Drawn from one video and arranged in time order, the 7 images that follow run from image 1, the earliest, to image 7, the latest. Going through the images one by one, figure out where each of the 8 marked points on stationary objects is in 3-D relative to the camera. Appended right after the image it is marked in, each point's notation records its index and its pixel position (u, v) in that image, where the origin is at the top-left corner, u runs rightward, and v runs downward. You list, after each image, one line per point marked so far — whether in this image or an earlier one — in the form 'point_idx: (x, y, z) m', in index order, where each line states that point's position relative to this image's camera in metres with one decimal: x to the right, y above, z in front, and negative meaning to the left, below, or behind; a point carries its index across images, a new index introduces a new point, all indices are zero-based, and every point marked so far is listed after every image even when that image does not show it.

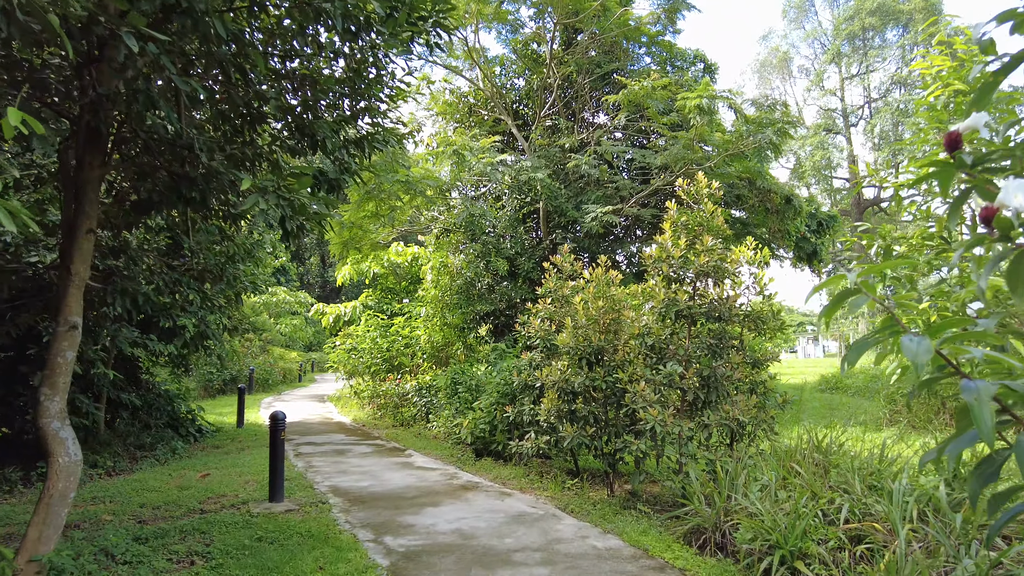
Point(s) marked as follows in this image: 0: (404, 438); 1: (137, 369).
0: (-1.4, -2.0, +8.5) m
1: (-4.7, -1.0, +8.1) m
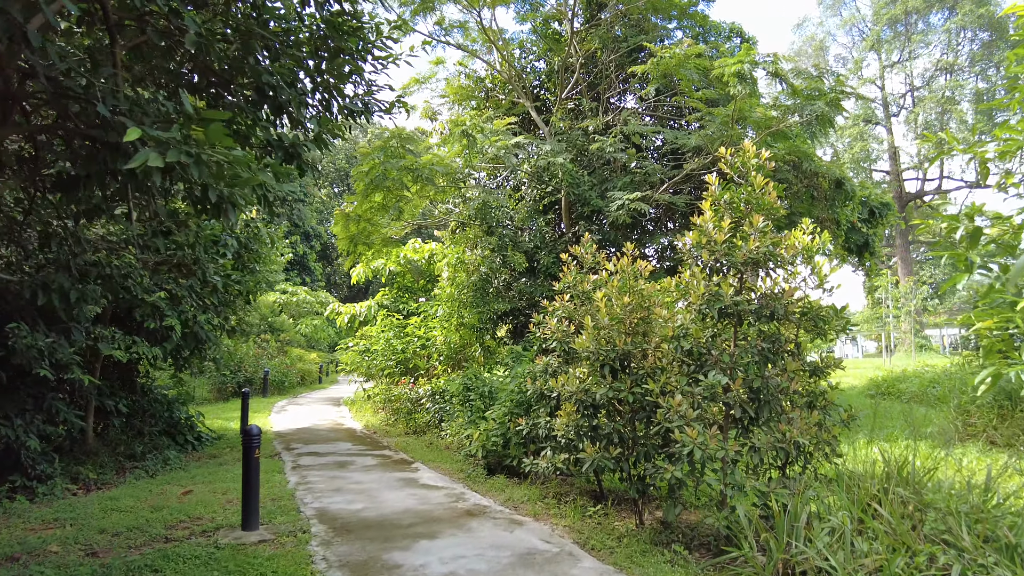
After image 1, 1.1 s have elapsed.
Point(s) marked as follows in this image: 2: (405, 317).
0: (-1.2, -1.9, +7.8) m
1: (-4.5, -1.0, +7.6) m
2: (-2.1, -0.6, +12.3) m
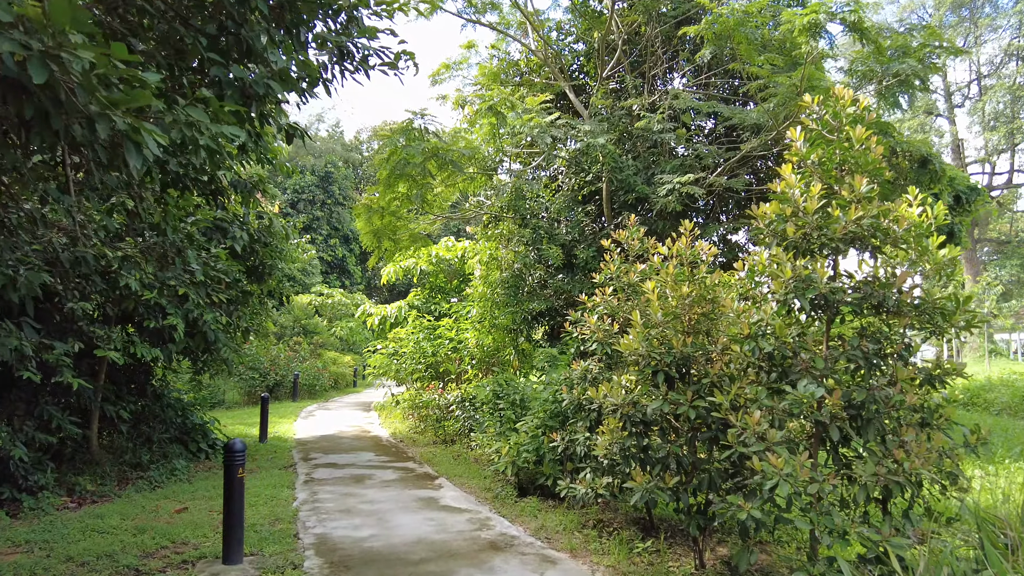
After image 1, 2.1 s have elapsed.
0: (-0.8, -1.9, +7.1) m
1: (-4.1, -1.0, +7.1) m
2: (-1.4, -0.6, +11.7) m
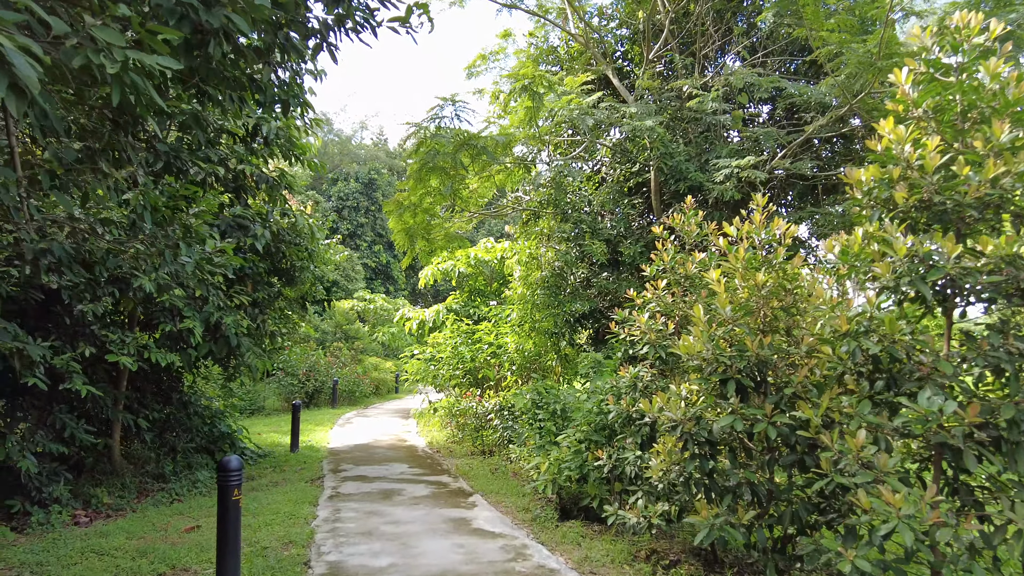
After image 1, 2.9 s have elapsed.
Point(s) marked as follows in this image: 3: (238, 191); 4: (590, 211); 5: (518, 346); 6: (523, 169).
0: (-0.3, -1.9, +6.6) m
1: (-3.7, -1.0, +6.8) m
2: (-0.6, -0.6, +11.2) m
3: (-2.7, +1.0, +6.3) m
4: (+0.9, +0.9, +7.4) m
5: (0.0, -0.7, +7.9) m
6: (+0.1, +1.4, +7.5) m
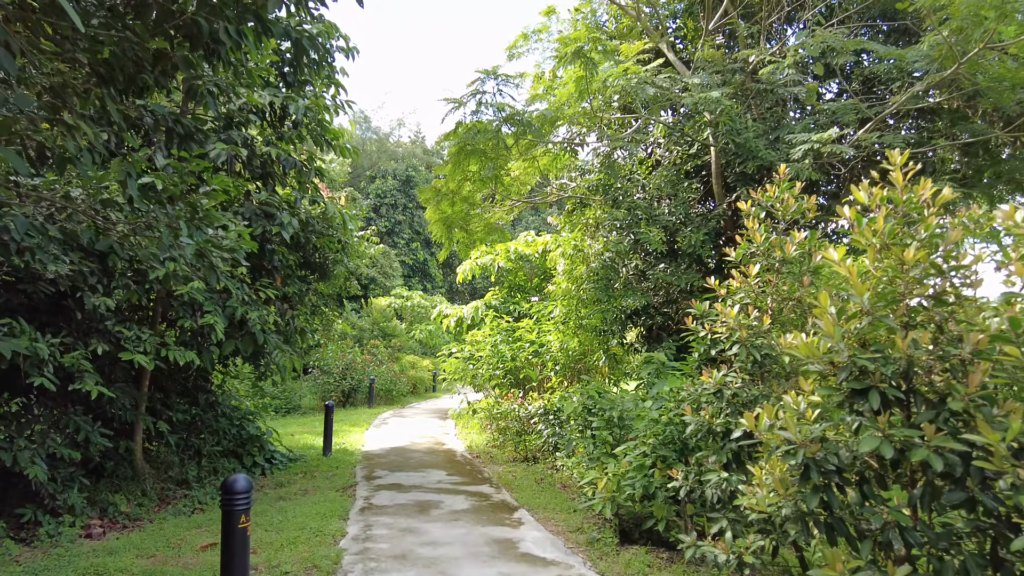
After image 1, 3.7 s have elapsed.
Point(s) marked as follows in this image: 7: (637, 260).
0: (+0.1, -1.8, +6.0) m
1: (-3.2, -0.9, +6.4) m
2: (+0.1, -0.5, +10.7) m
3: (-2.3, +1.0, +5.9) m
4: (+1.4, +1.0, +6.7) m
5: (+0.6, -0.6, +7.3) m
6: (+0.6, +1.5, +6.9) m
7: (+1.3, +0.3, +6.7) m
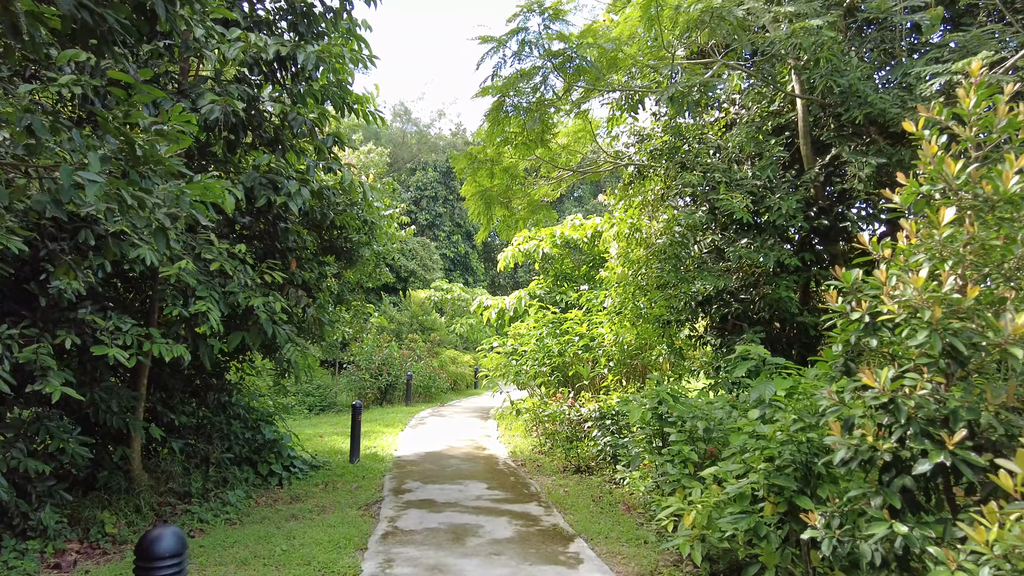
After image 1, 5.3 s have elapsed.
0: (+0.5, -1.7, +5.1) m
1: (-2.8, -0.8, +5.7) m
2: (+0.8, -0.3, +9.7) m
3: (-1.9, +1.2, +5.1) m
4: (+1.8, +1.1, +5.6) m
5: (+1.1, -0.5, +6.3) m
6: (+1.1, +1.6, +5.9) m
7: (+1.7, +0.5, +5.6) m
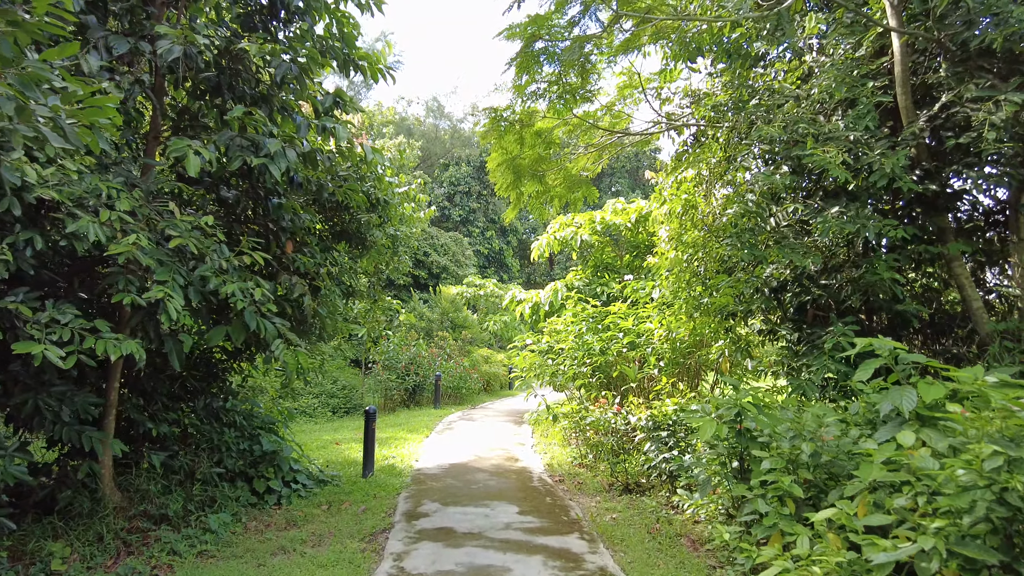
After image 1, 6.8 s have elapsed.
0: (+0.7, -1.6, +4.1) m
1: (-2.5, -0.7, +4.9) m
2: (+1.3, -0.2, +8.7) m
3: (-1.7, +1.3, +4.2) m
4: (+2.0, +1.3, +4.6) m
5: (+1.3, -0.4, +5.3) m
6: (+1.3, +1.8, +4.9) m
7: (+2.0, +0.6, +4.6) m
